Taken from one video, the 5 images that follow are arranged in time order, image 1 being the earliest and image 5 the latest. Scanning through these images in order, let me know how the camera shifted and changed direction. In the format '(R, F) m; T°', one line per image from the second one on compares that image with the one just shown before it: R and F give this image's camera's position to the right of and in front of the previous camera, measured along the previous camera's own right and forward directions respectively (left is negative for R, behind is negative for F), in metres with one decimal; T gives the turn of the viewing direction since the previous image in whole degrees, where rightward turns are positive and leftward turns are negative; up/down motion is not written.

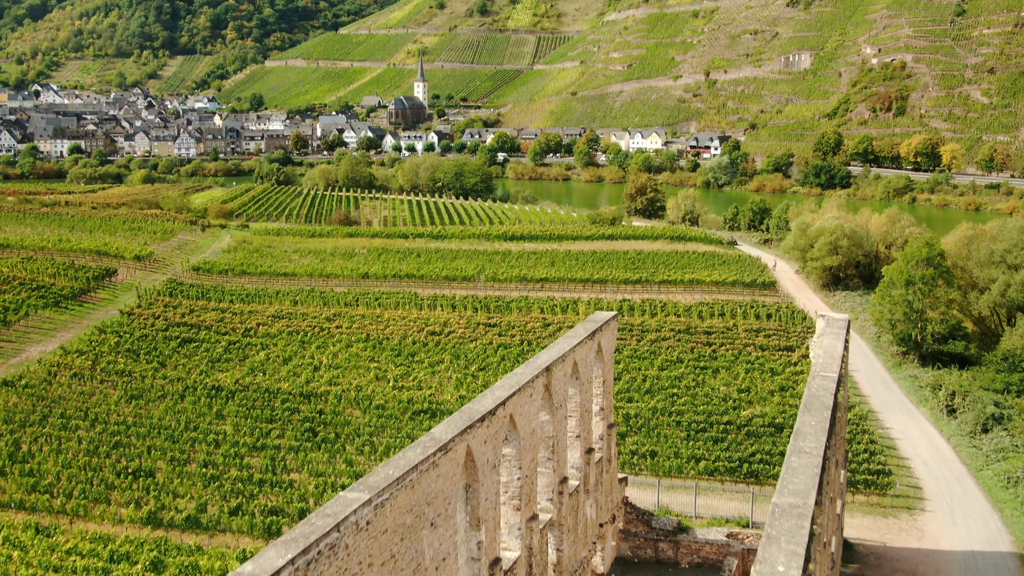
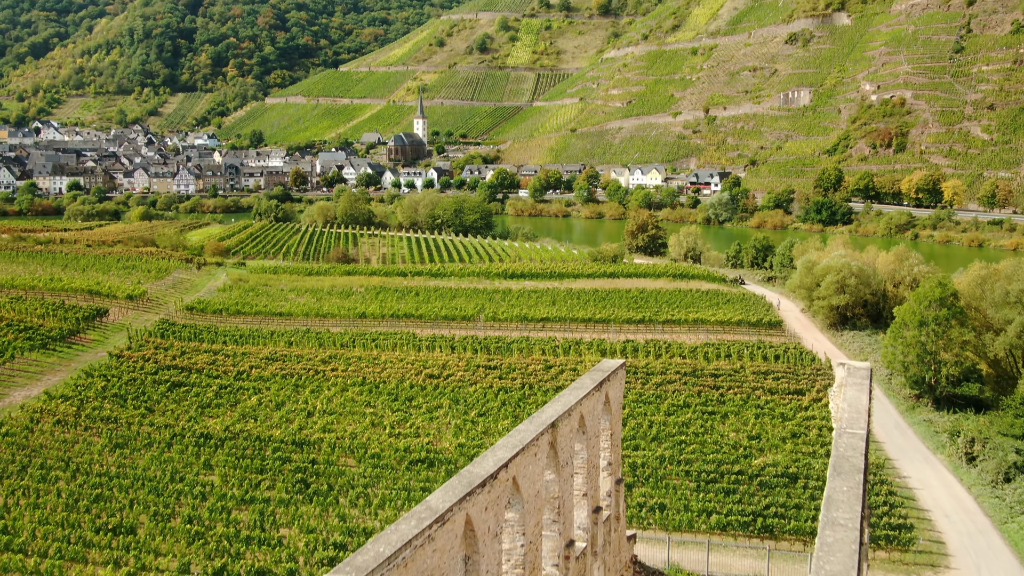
(0.0, +0.9) m; 0°
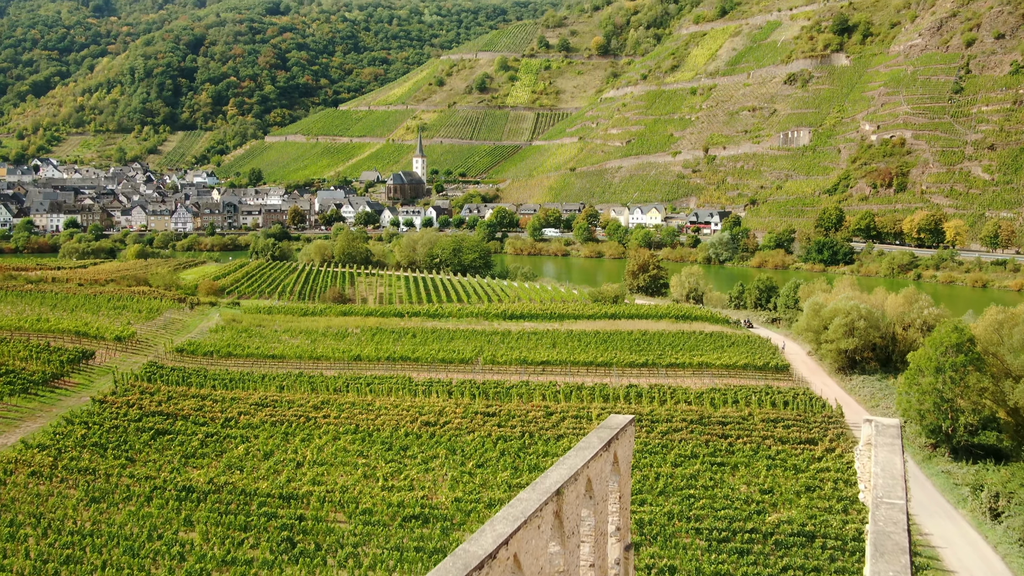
(0.0, +1.2) m; 0°
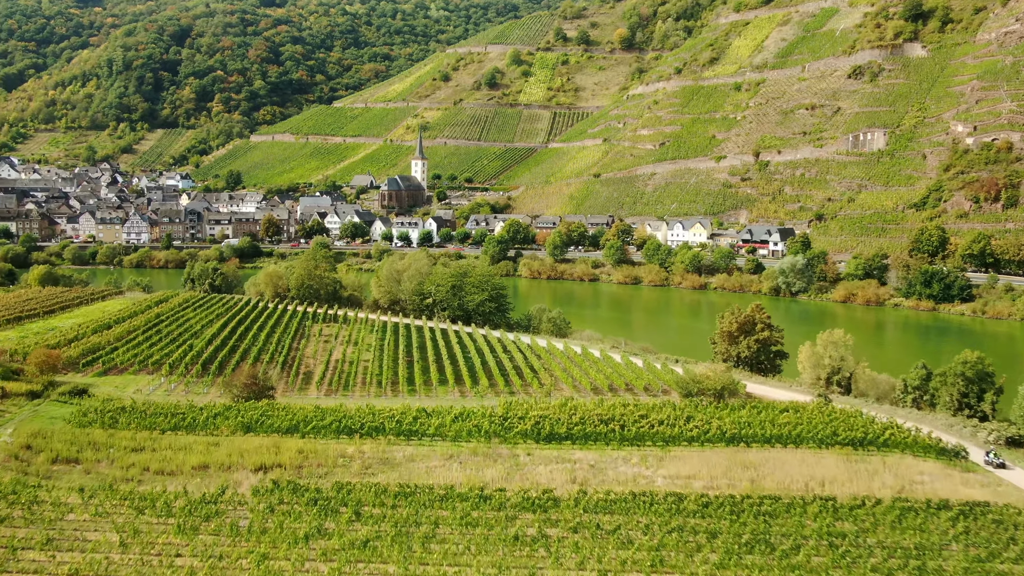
(-1.1, +26.4) m; 0°
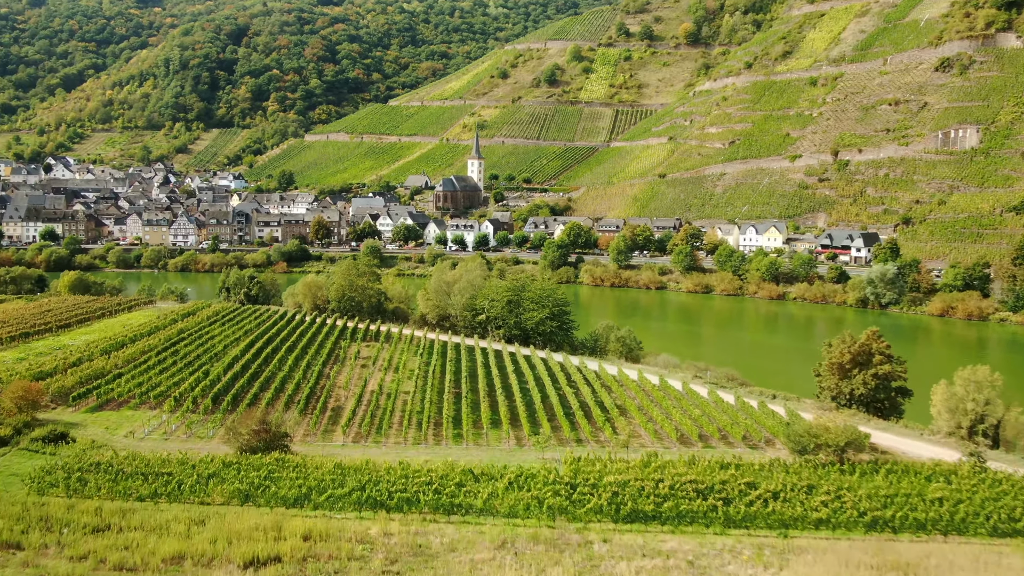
(-0.4, +7.4) m; -3°
